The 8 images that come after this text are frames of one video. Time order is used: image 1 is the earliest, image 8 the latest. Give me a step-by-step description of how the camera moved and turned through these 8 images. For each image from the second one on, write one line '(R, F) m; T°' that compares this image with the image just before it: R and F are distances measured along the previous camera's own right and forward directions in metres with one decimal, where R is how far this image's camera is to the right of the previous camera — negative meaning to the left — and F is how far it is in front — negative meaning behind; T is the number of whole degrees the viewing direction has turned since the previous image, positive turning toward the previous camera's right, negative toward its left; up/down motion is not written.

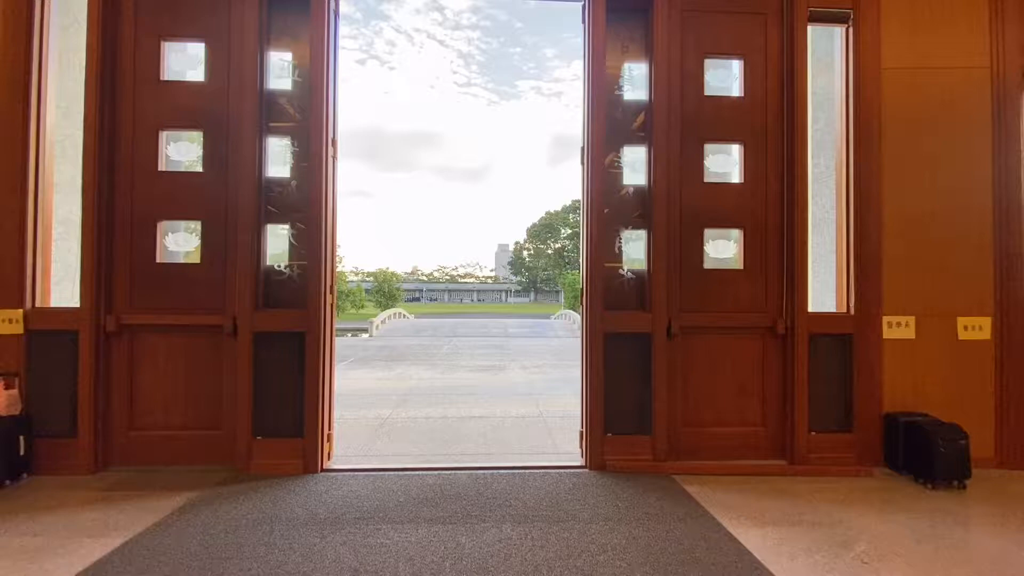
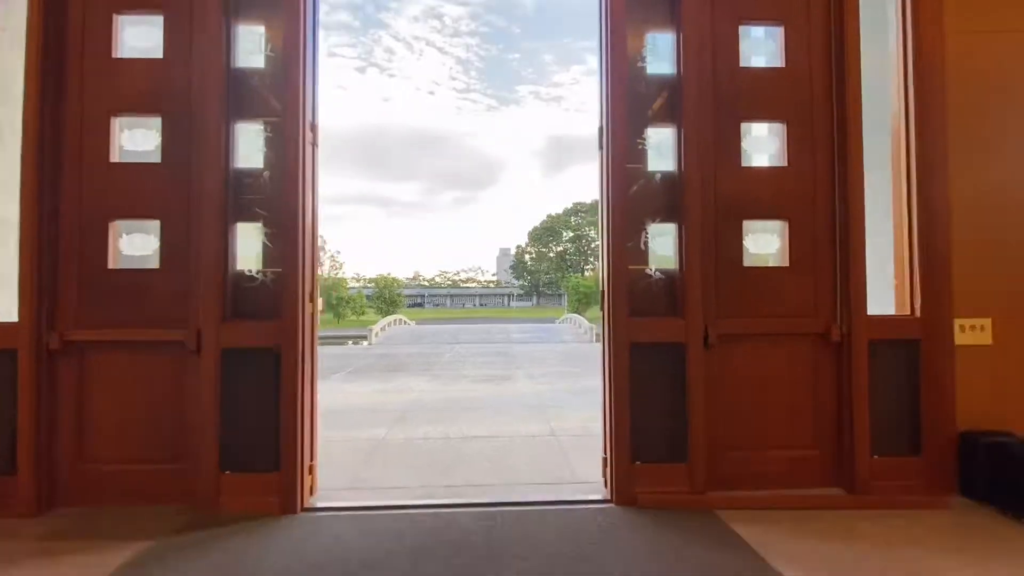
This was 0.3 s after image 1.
(-0.1, +0.5) m; 0°
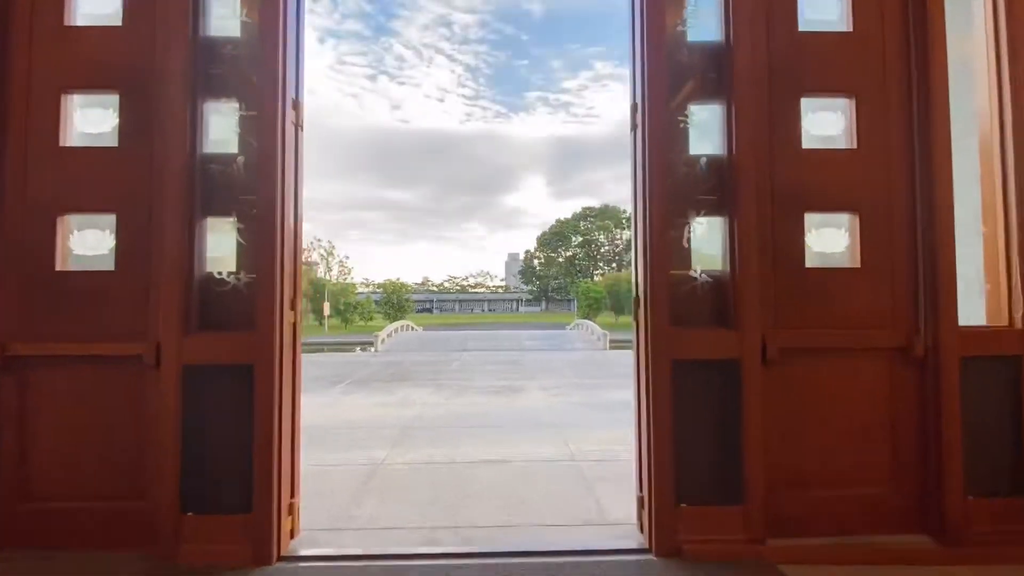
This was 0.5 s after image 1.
(-0.1, +0.5) m; -1°
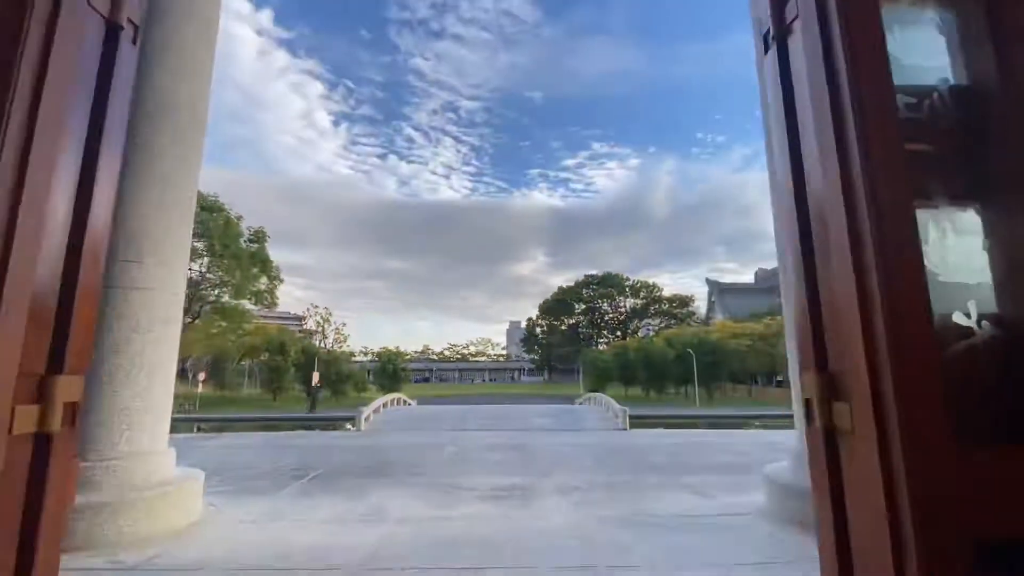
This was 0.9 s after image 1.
(-0.1, +1.5) m; 0°
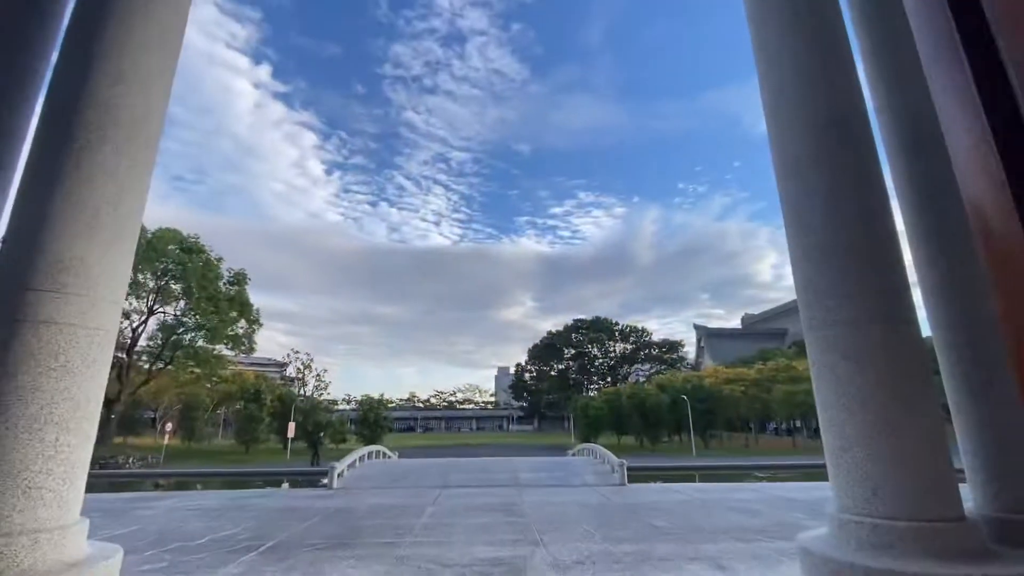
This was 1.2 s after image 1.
(0.0, +0.6) m; +1°
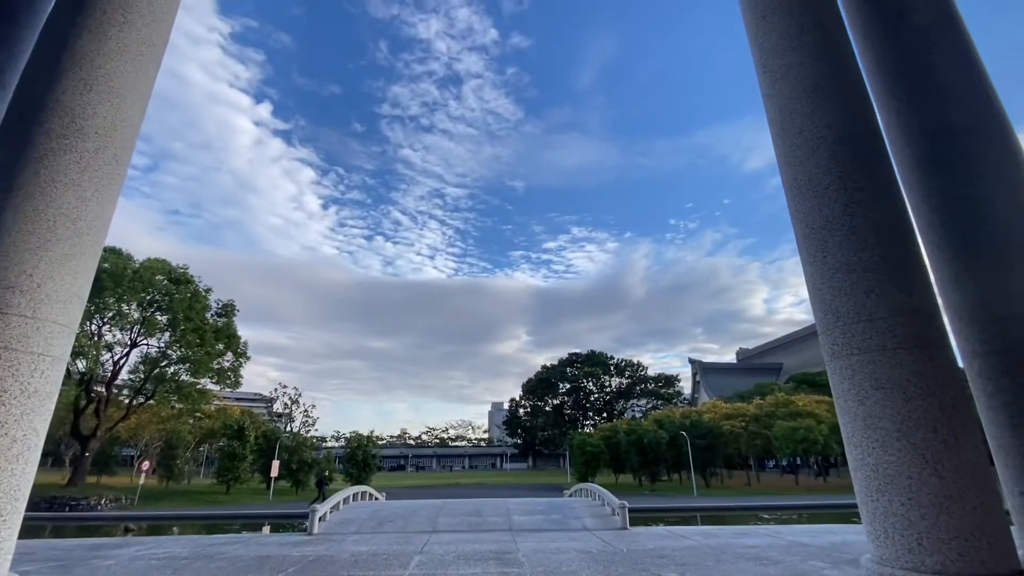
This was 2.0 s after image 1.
(0.0, +0.4) m; +1°
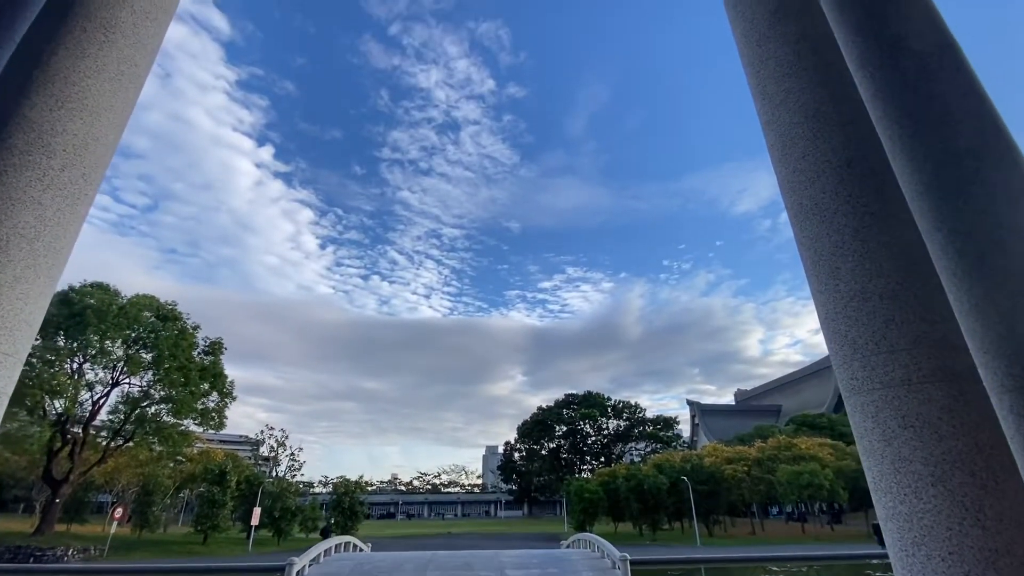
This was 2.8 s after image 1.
(0.0, +0.3) m; +1°
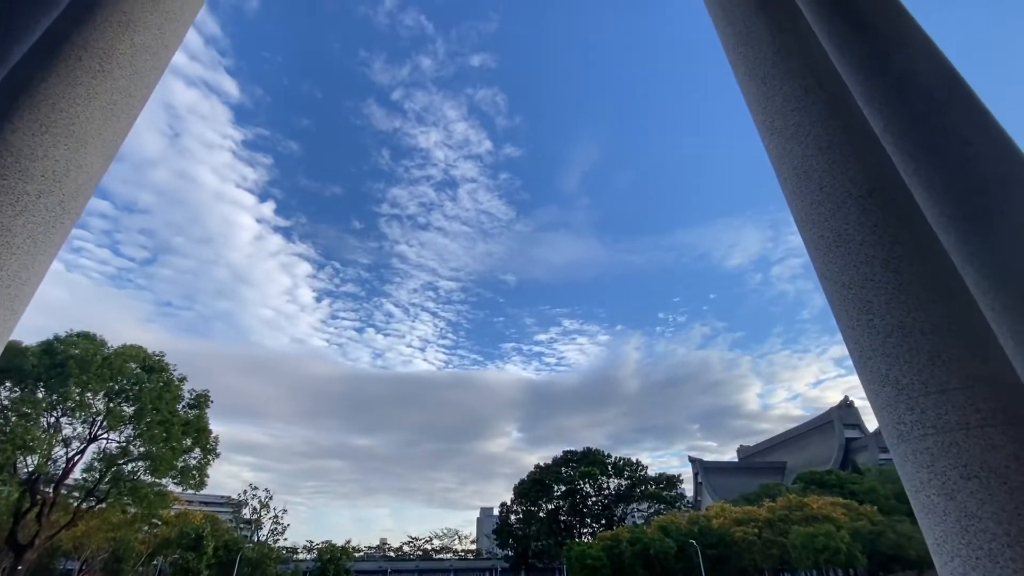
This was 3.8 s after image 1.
(-0.1, +0.3) m; +1°
